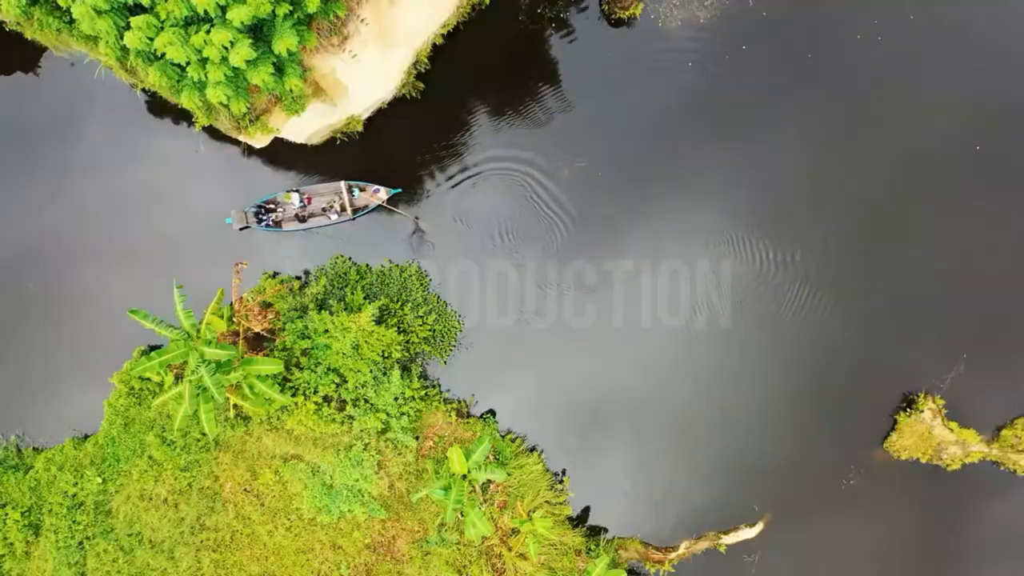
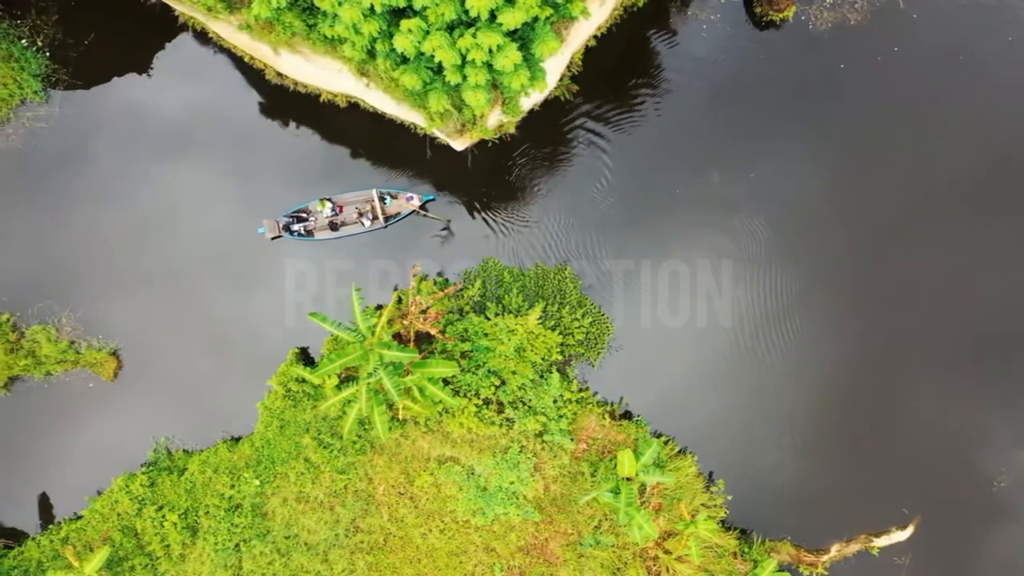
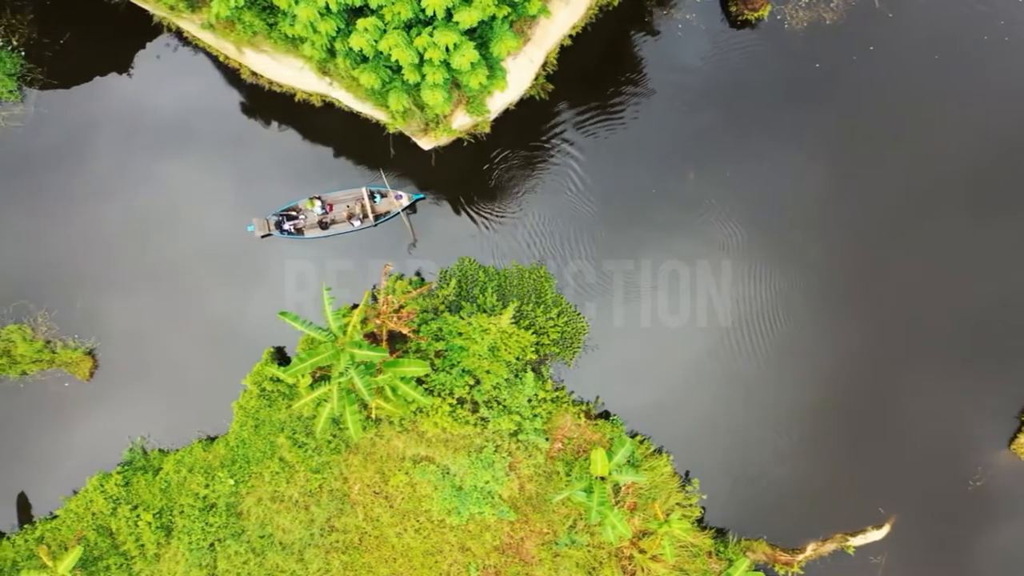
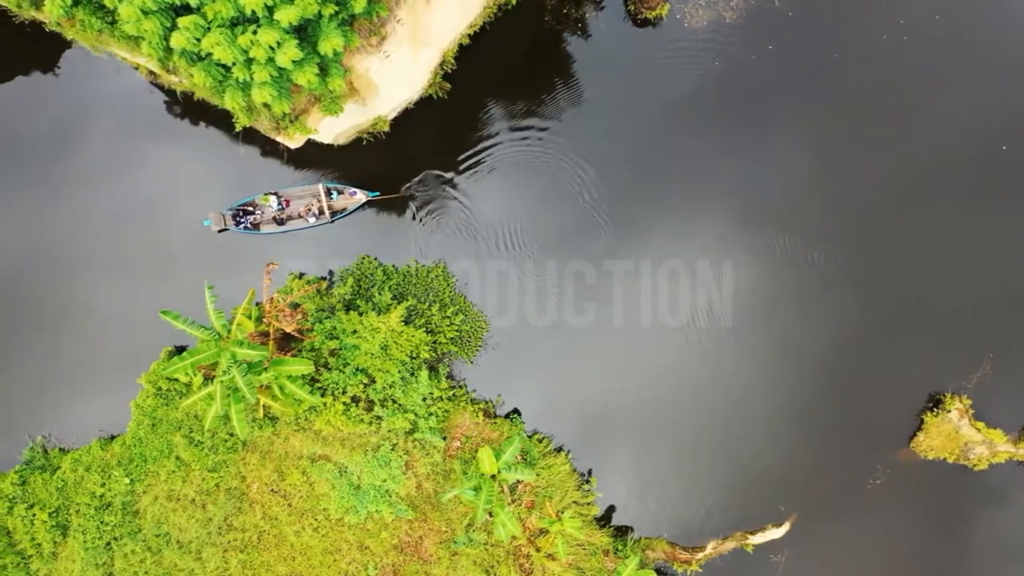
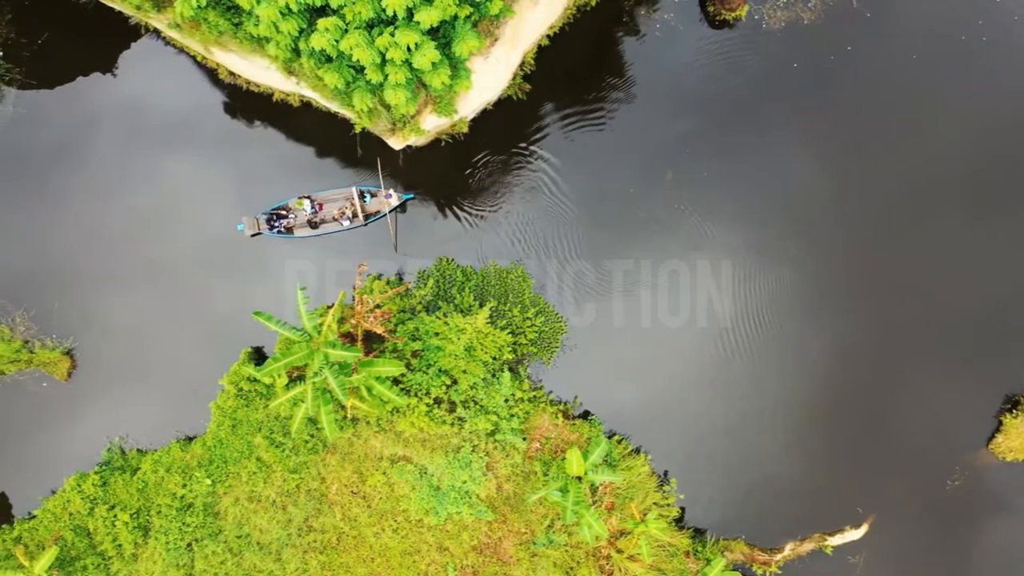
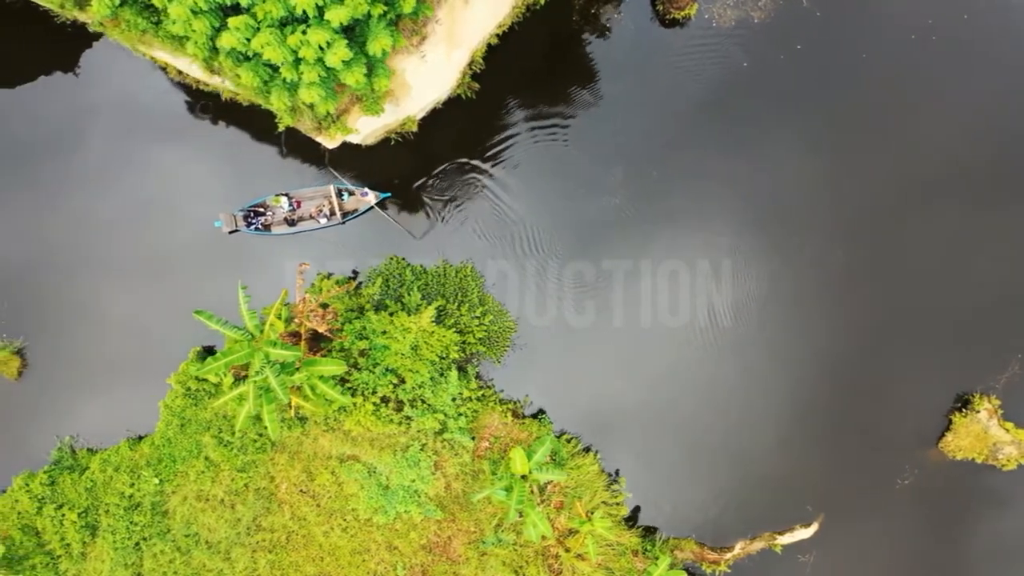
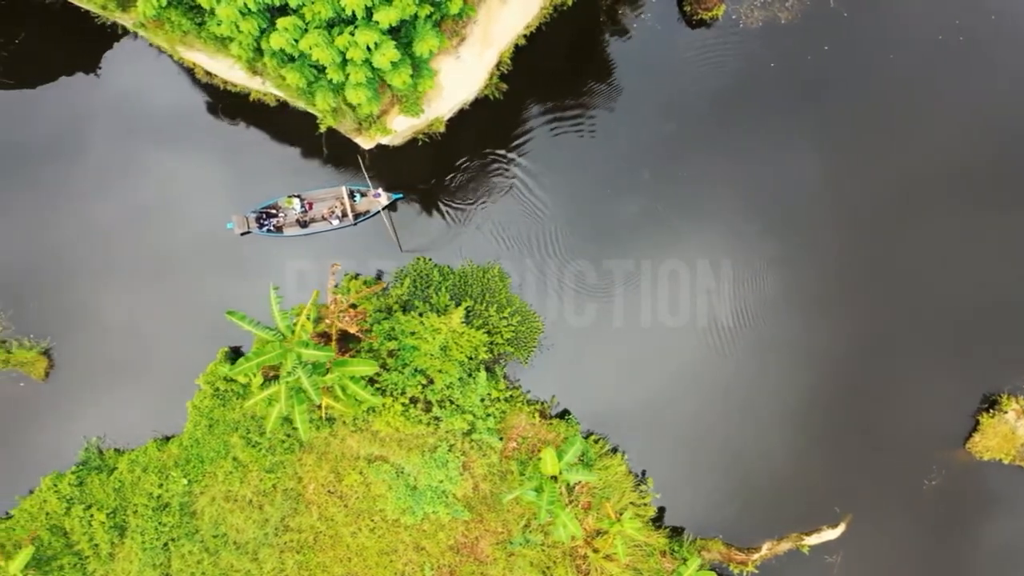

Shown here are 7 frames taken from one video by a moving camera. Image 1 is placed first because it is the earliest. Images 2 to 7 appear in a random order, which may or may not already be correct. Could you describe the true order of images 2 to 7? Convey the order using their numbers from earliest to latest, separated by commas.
4, 6, 7, 5, 3, 2
